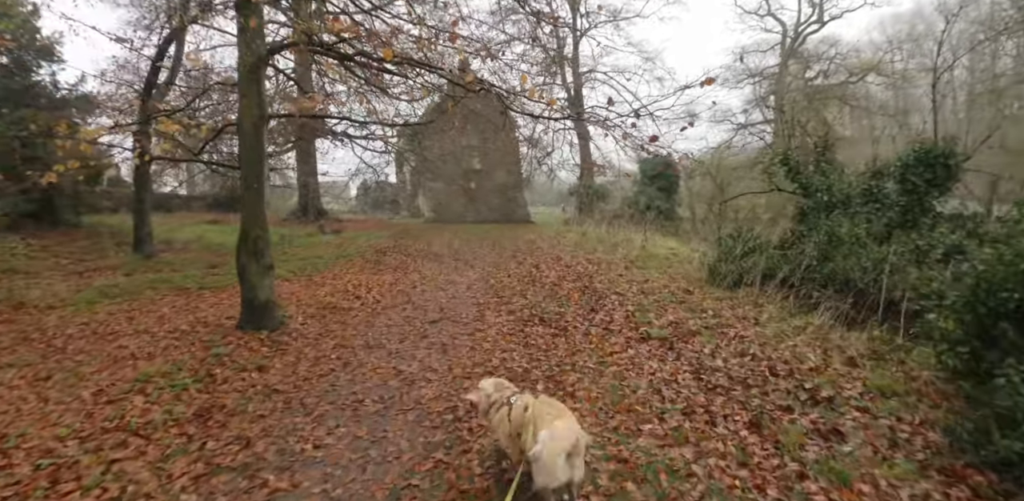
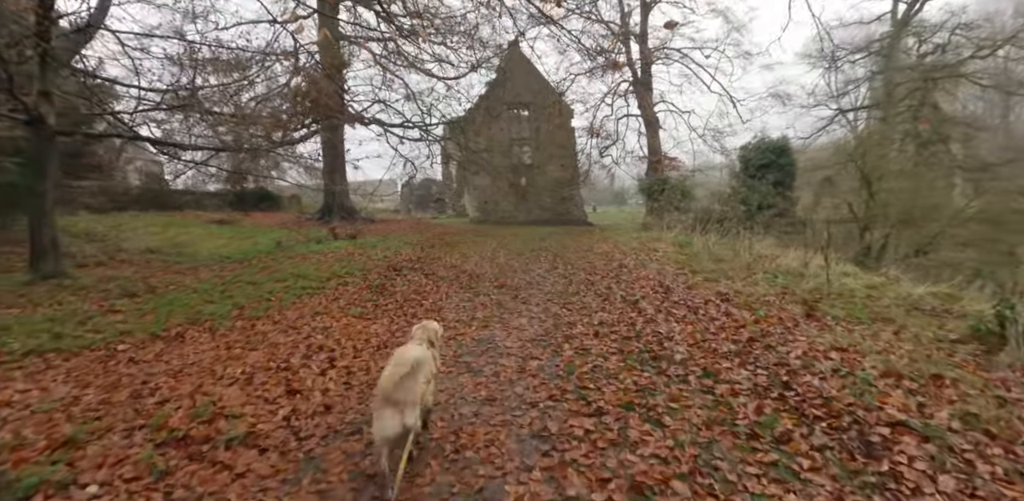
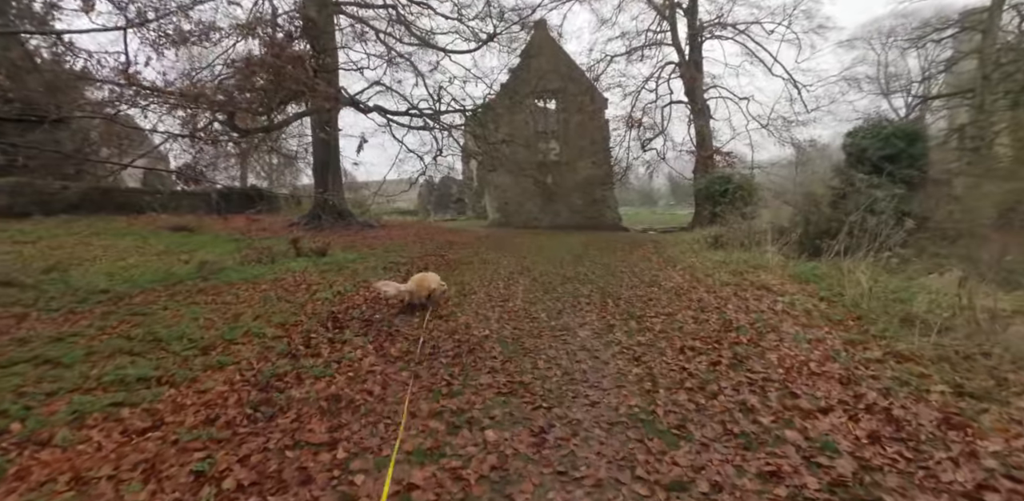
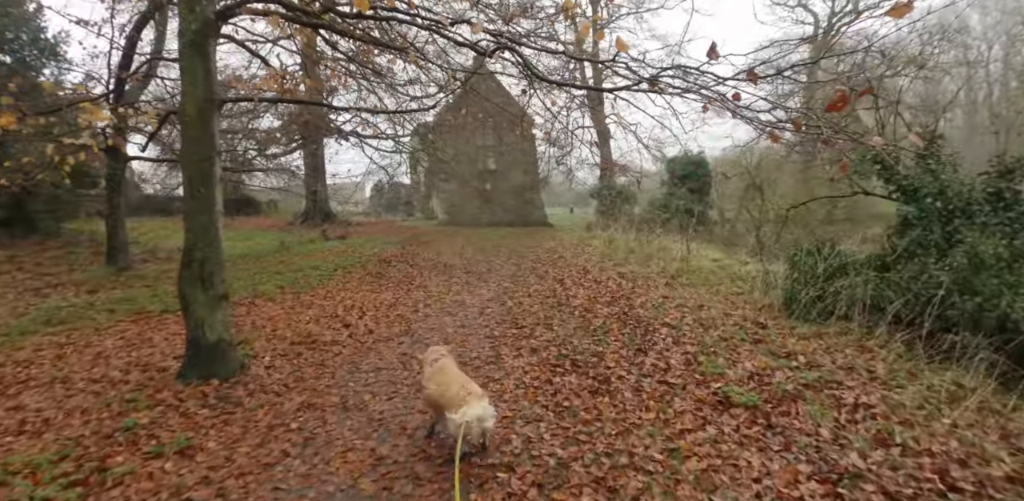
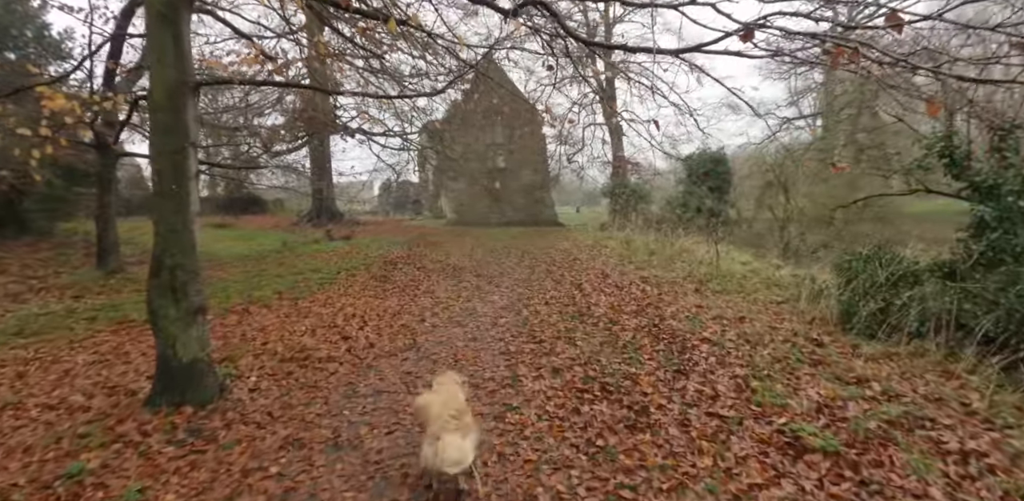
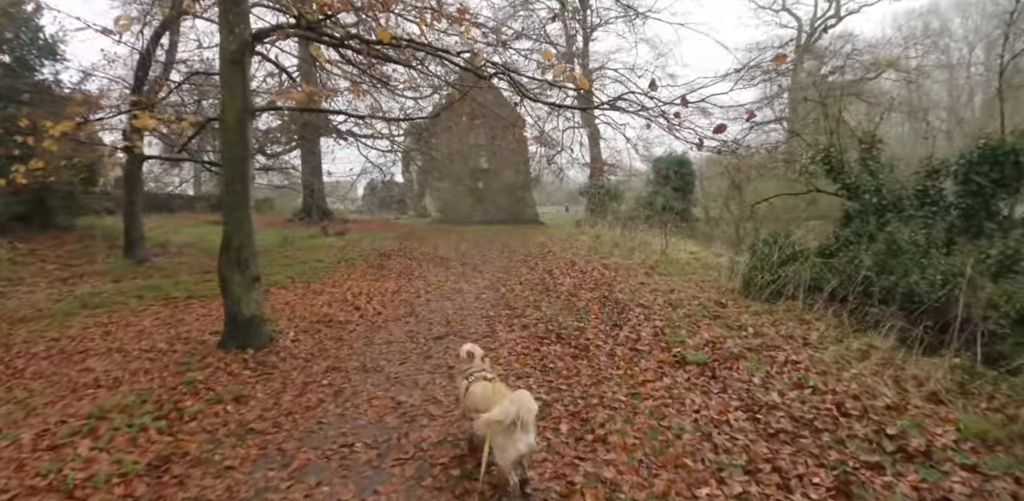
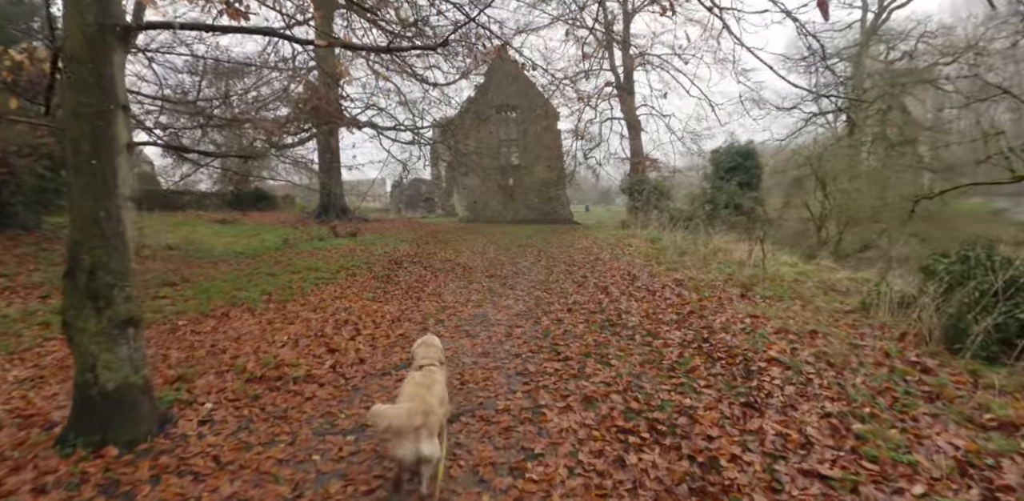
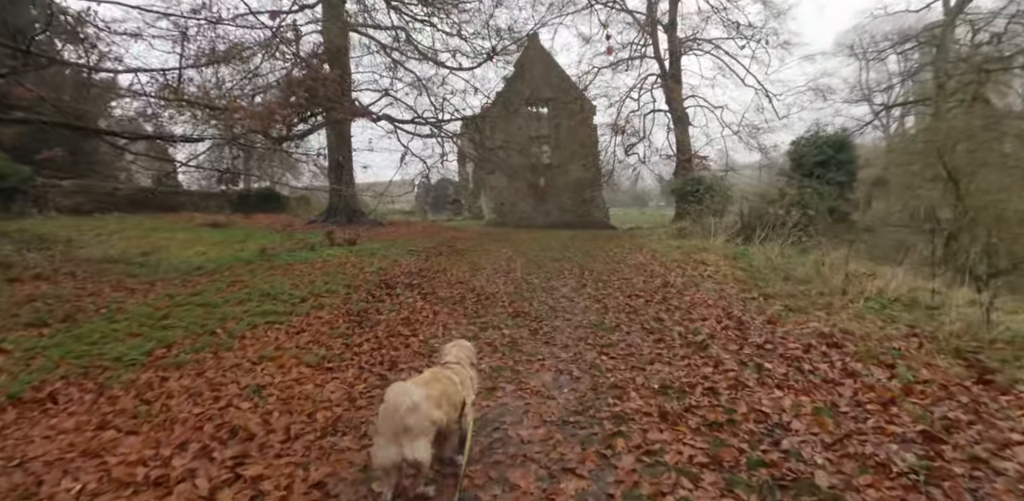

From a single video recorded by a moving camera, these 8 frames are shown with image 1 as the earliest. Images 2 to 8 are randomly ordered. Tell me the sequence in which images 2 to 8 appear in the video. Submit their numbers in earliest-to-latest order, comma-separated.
6, 4, 5, 7, 2, 8, 3
